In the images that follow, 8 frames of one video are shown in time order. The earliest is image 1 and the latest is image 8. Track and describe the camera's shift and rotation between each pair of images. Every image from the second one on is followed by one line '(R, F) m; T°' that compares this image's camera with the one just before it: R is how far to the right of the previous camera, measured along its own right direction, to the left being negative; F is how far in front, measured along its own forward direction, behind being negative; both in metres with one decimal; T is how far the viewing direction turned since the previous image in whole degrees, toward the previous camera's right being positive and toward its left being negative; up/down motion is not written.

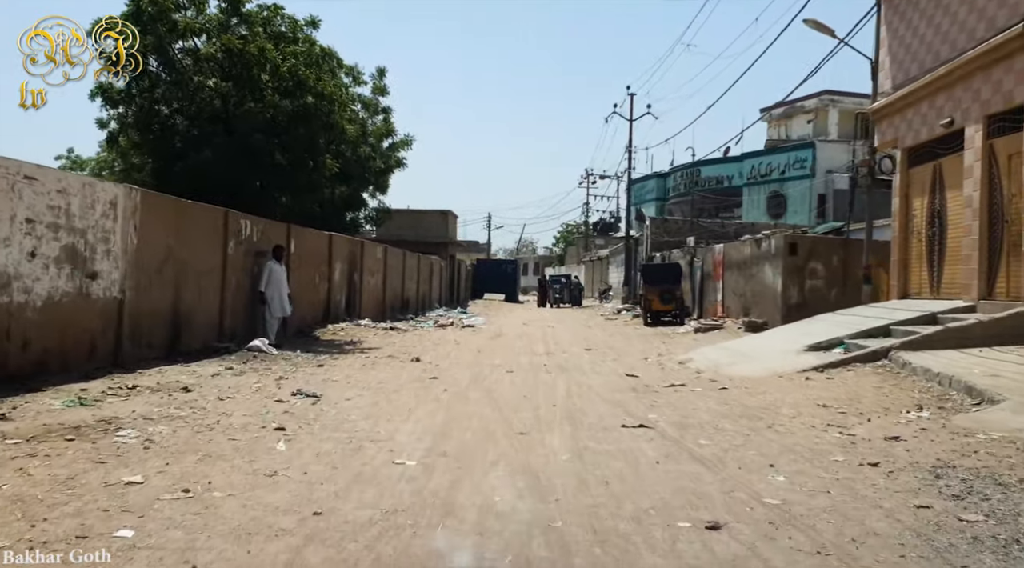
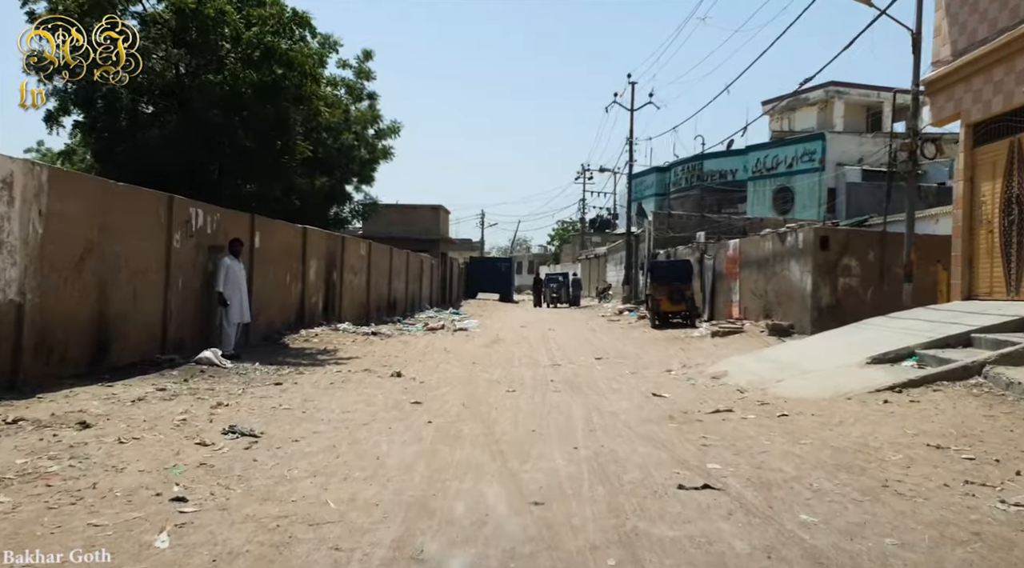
(-0.1, +2.3) m; 0°
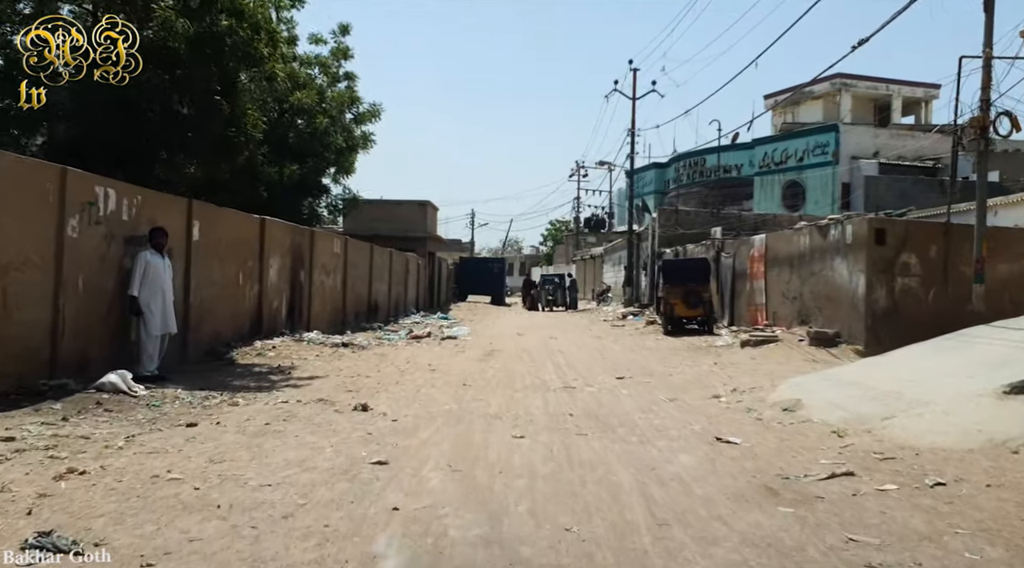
(-0.1, +3.0) m; +1°
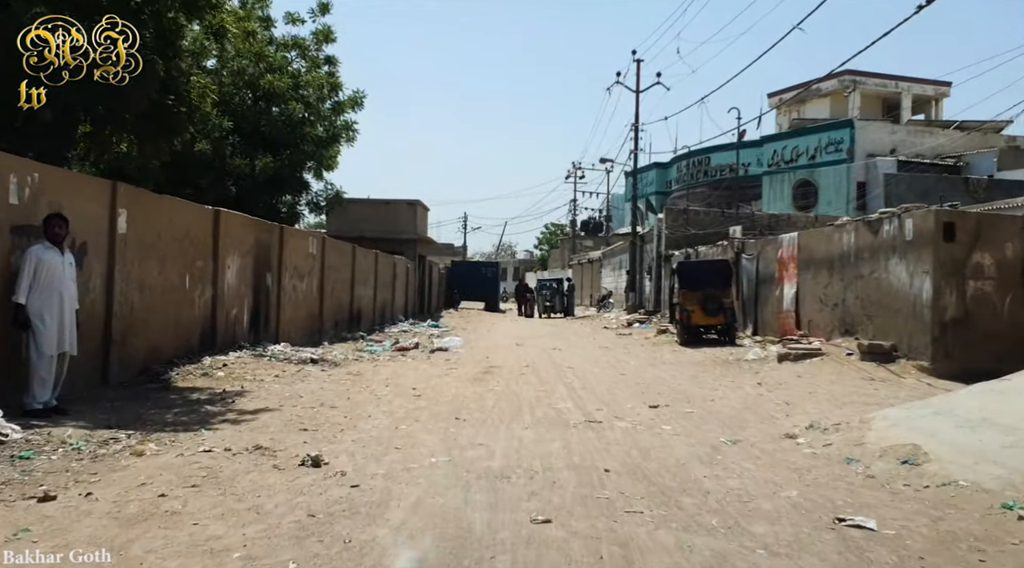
(-0.1, +2.5) m; +1°
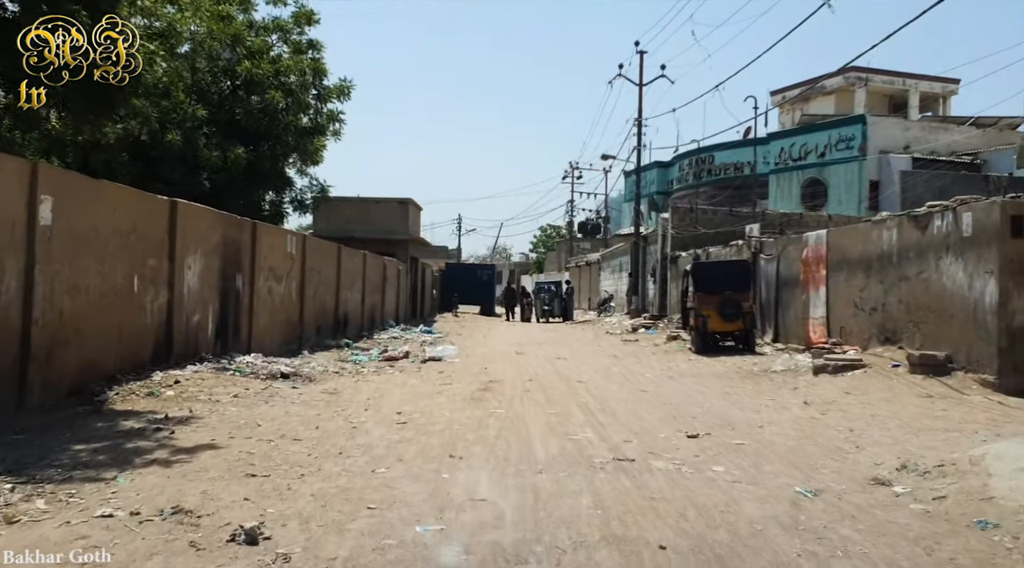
(-0.1, +1.8) m; 0°
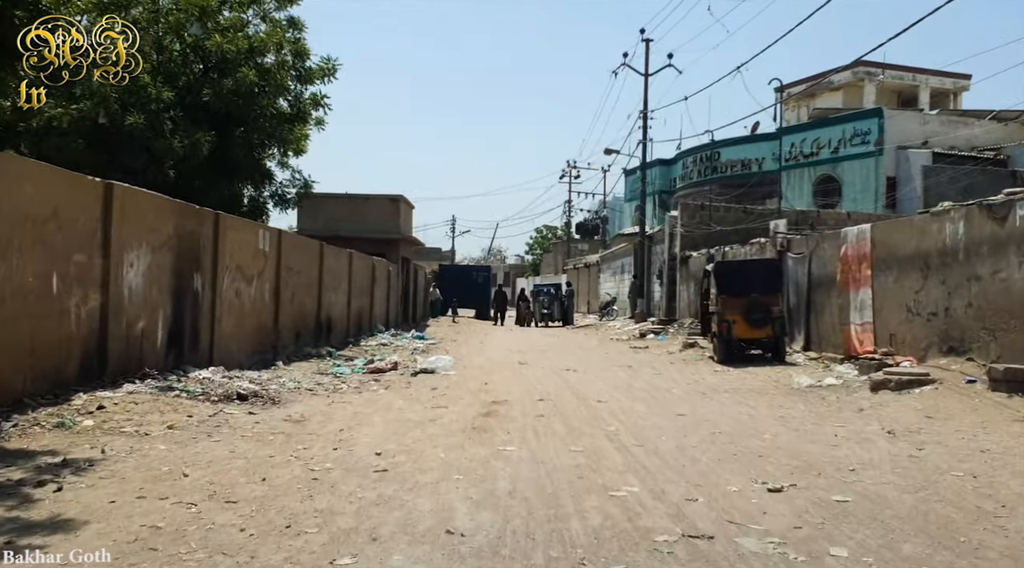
(-0.2, +2.1) m; 0°
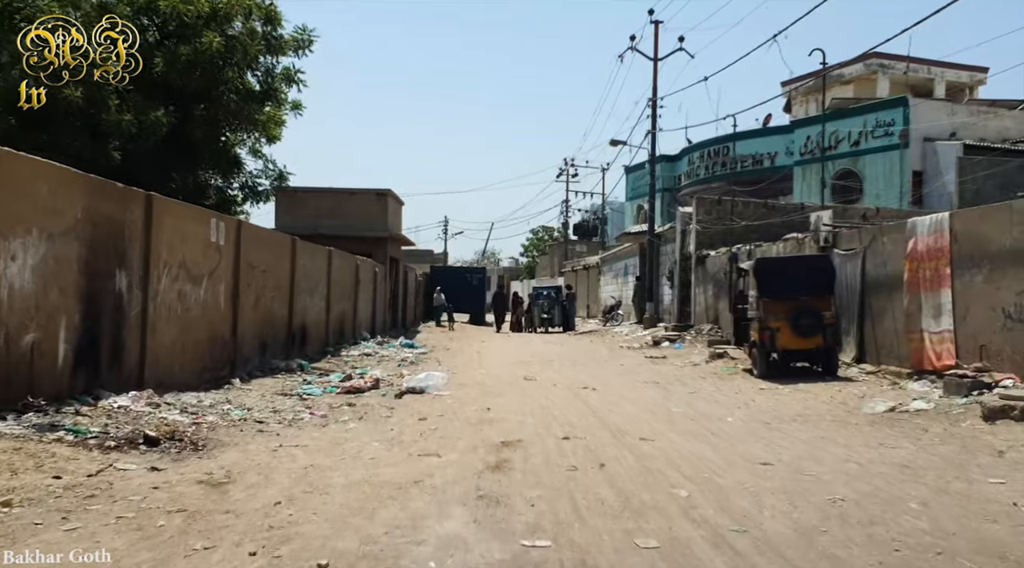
(-0.2, +2.7) m; +1°
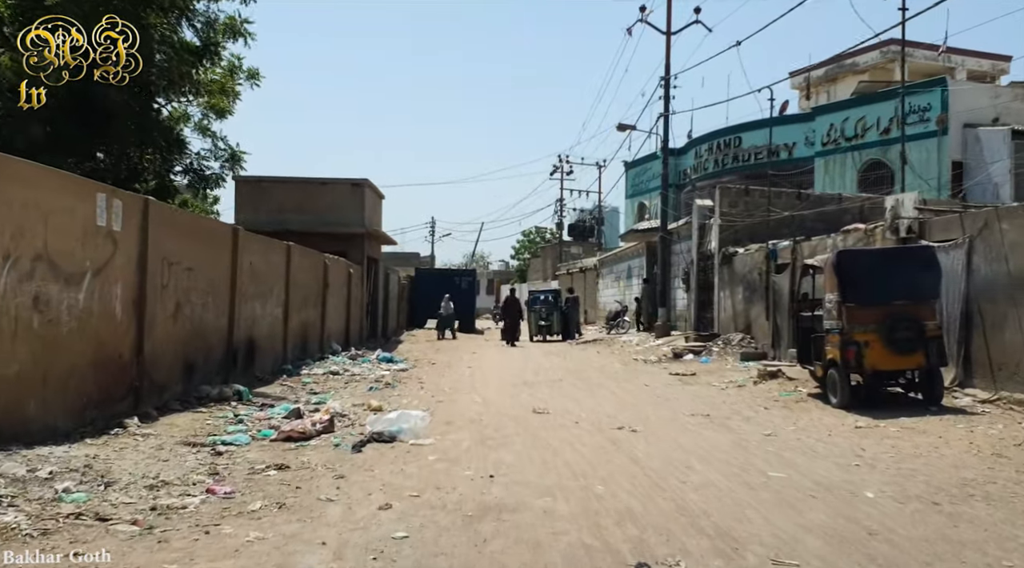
(-0.2, +3.6) m; +1°
